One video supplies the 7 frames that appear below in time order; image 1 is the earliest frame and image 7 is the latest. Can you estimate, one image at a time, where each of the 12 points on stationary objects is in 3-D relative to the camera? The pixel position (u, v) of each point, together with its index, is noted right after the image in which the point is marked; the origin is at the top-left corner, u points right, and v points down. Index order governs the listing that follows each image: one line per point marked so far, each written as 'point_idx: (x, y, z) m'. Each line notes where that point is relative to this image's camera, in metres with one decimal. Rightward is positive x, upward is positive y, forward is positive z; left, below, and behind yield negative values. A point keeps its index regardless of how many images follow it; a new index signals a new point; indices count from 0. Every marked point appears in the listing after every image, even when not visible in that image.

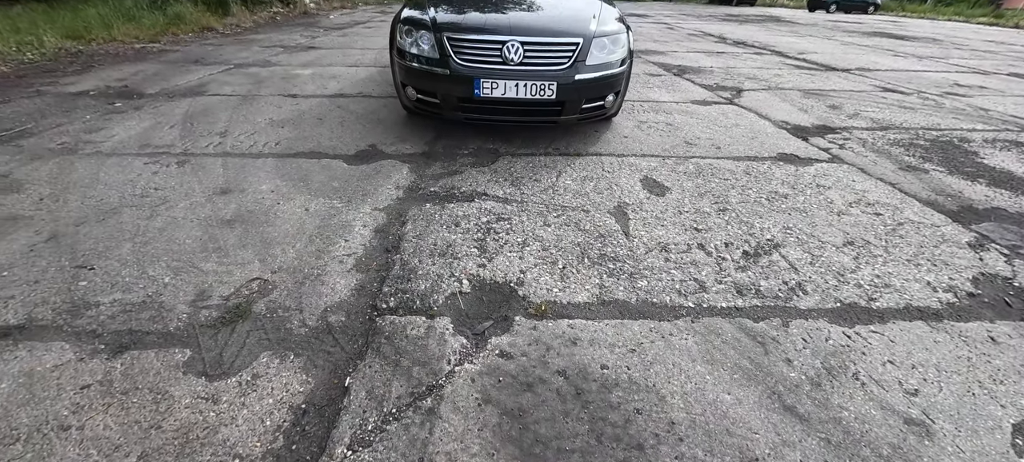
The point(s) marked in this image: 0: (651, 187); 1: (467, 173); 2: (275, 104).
0: (+0.8, +0.3, +2.5) m
1: (-0.3, +0.4, +2.5) m
2: (-2.2, +1.2, +3.8) m
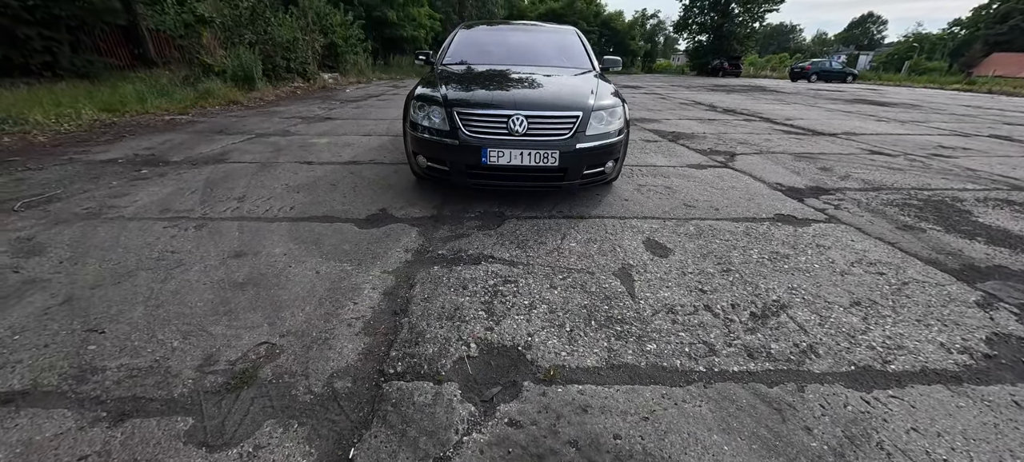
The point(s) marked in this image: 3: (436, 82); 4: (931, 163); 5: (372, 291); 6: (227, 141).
0: (+0.9, -0.1, +2.5) m
1: (-0.2, 0.0, +2.6) m
2: (-2.1, +0.6, +3.9) m
3: (-0.6, +1.2, +3.4) m
4: (+5.2, +0.9, +5.0) m
5: (-0.7, -0.3, +2.0) m
6: (-3.7, +1.2, +5.2) m
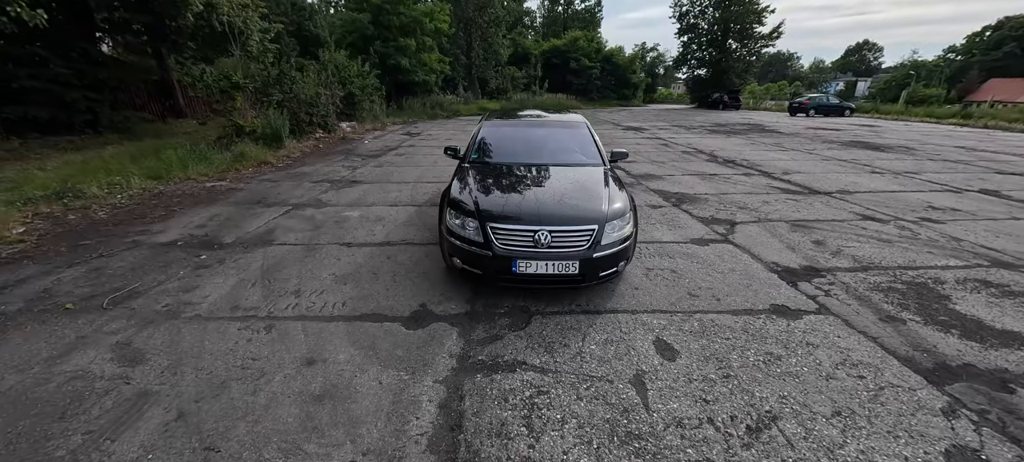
0: (+1.1, -0.8, +2.9) m
1: (0.0, -0.8, +3.0) m
2: (-1.9, -0.2, +4.4) m
3: (-0.4, +0.4, +3.8) m
4: (+5.4, 0.0, +5.4) m
5: (-0.5, -1.0, +2.4) m
6: (-3.4, +0.2, +5.7) m
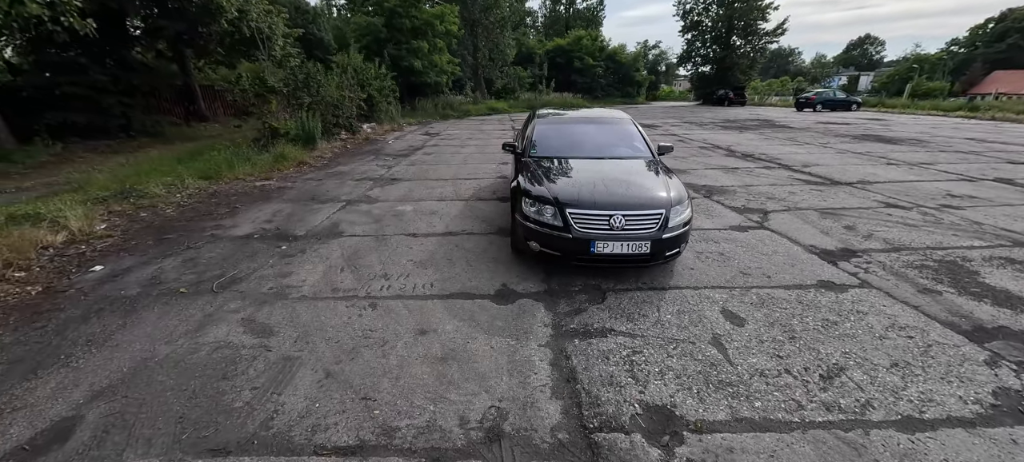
0: (+1.8, -0.7, +3.3) m
1: (+0.7, -0.7, +3.4) m
2: (-1.3, -0.1, +4.8) m
3: (+0.2, +0.6, +4.2) m
4: (+6.1, +0.2, +5.8) m
5: (+0.2, -0.9, +2.8) m
6: (-2.8, +0.3, +6.1) m
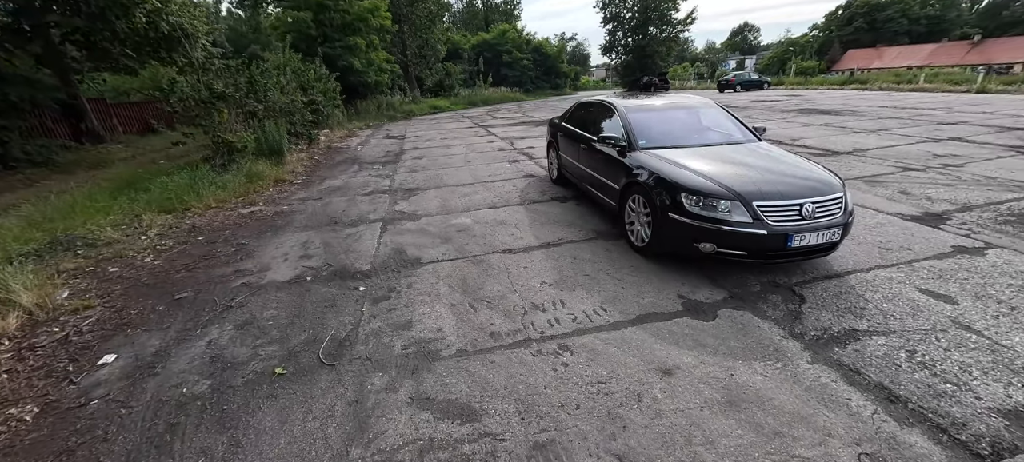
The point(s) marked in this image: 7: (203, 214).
0: (+3.3, -0.5, +3.1) m
1: (+2.2, -0.6, +3.0) m
2: (0.0, -0.3, +4.0) m
3: (+1.5, +0.6, +3.7) m
4: (+6.9, +0.9, +6.4) m
5: (+1.9, -0.9, +2.3) m
6: (-1.8, 0.0, +5.0) m
7: (-4.6, +0.2, +6.0) m
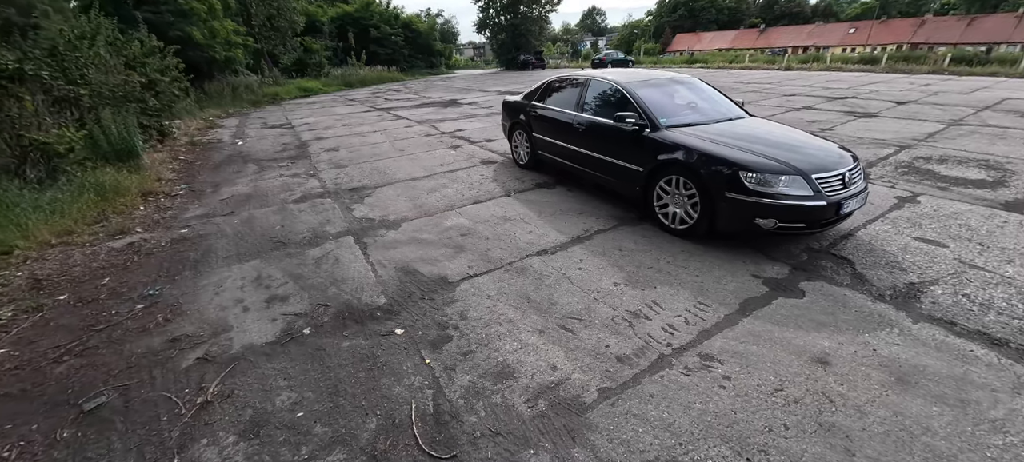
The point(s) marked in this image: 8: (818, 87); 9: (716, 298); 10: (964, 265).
0: (+3.8, -0.1, +3.6) m
1: (+2.8, -0.3, +3.2) m
2: (+0.4, -0.3, +3.5) m
3: (+1.7, +0.7, +3.6) m
4: (+6.0, +1.8, +7.8) m
5: (+2.7, -0.7, +2.5) m
6: (-1.7, -0.2, +3.9) m
7: (-4.6, -0.3, +3.9) m
8: (+9.7, +4.6, +12.9) m
9: (+1.4, -0.5, +2.9) m
10: (+3.7, -0.3, +3.3) m
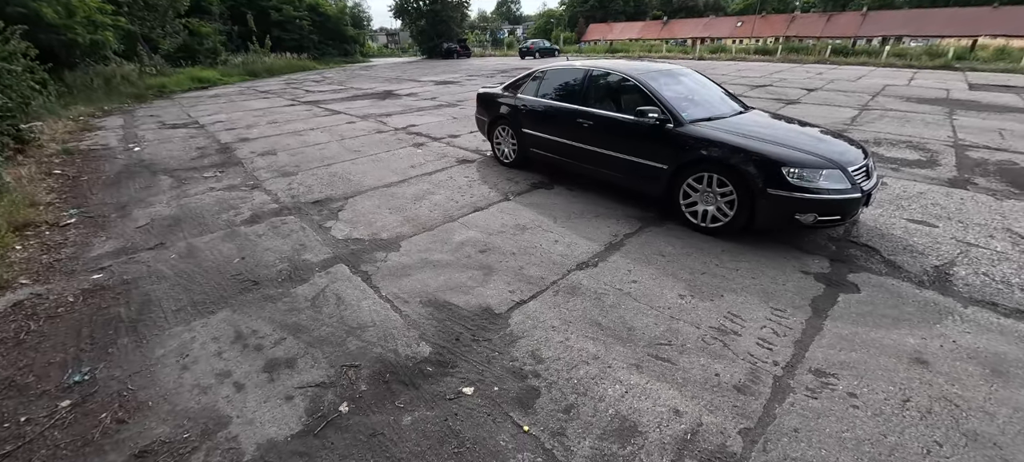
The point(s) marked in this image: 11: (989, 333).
0: (+4.0, +0.1, +3.9) m
1: (+3.1, -0.2, +3.3) m
2: (+0.7, -0.4, +3.1) m
3: (+1.9, +0.8, +3.5) m
4: (+5.2, +2.3, +8.3) m
5: (+3.2, -0.6, +2.6) m
6: (-1.4, -0.4, +3.1) m
7: (-4.3, -0.7, +2.6) m
8: (+7.6, +5.3, +14.0) m
9: (+1.9, -0.5, +2.8) m
10: (+3.9, -0.1, +3.5) m
11: (+3.0, -0.6, +2.5) m
